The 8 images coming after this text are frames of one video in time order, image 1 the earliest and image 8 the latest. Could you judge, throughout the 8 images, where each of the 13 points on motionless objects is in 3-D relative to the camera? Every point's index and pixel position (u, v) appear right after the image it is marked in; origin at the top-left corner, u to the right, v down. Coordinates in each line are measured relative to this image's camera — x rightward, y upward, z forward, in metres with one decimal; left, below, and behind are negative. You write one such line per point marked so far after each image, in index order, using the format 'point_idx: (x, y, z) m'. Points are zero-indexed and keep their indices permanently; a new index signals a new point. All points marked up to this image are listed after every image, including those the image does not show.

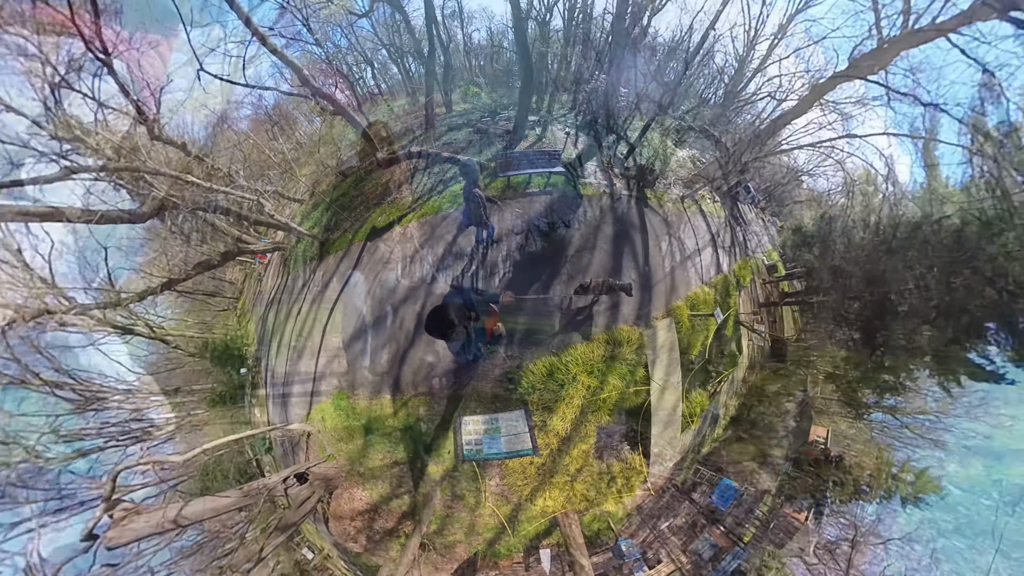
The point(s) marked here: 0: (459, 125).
0: (-1.6, +4.2, +11.8) m
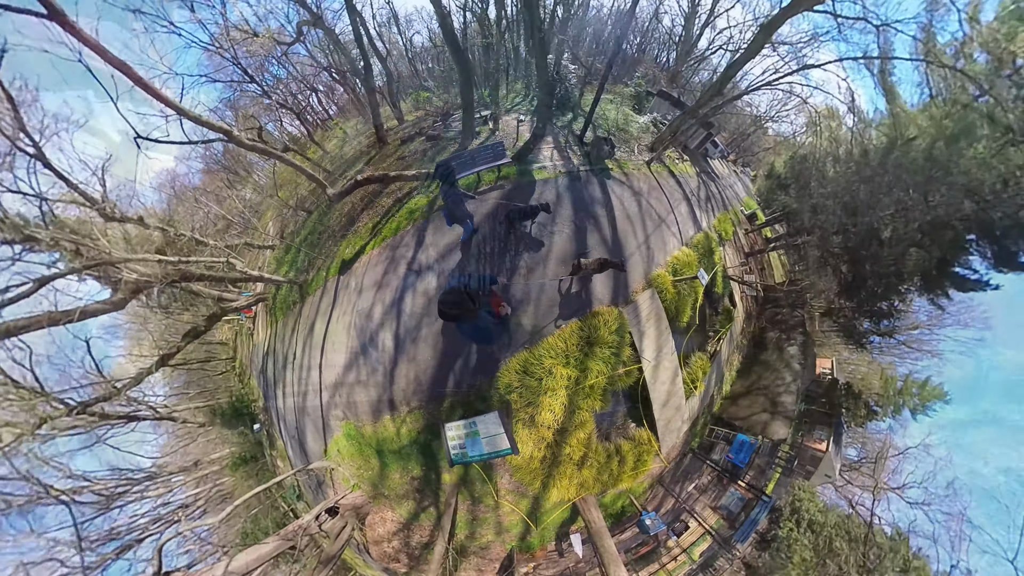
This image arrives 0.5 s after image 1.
0: (-2.7, +3.8, +11.4) m
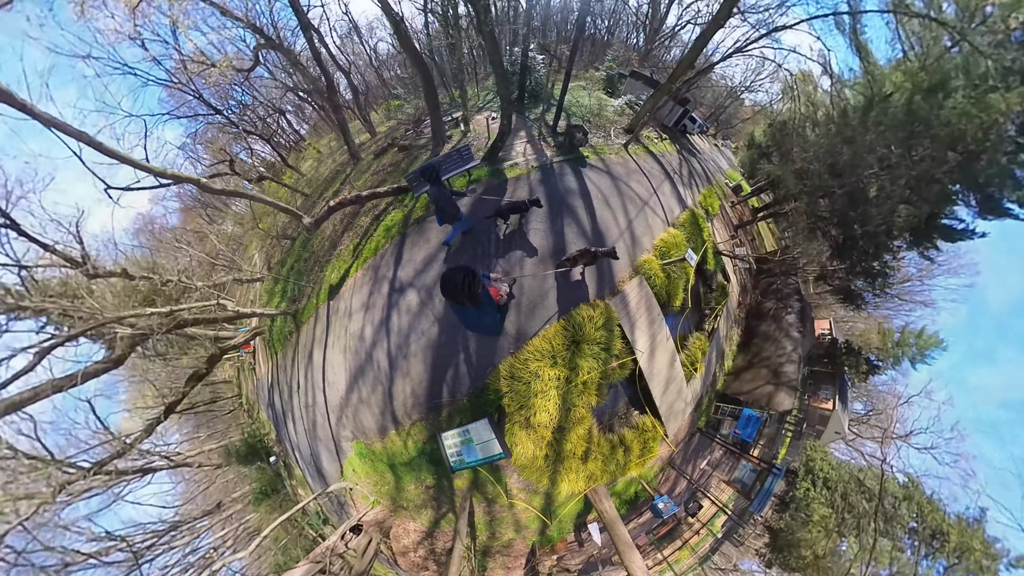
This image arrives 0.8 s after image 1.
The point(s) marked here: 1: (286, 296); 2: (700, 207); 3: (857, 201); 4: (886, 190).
0: (-3.2, +3.4, +11.2) m
1: (-5.1, -0.2, +10.5) m
2: (+4.6, +2.0, +11.3) m
3: (+7.1, +1.8, +9.5) m
4: (+7.3, +1.9, +9.0) m
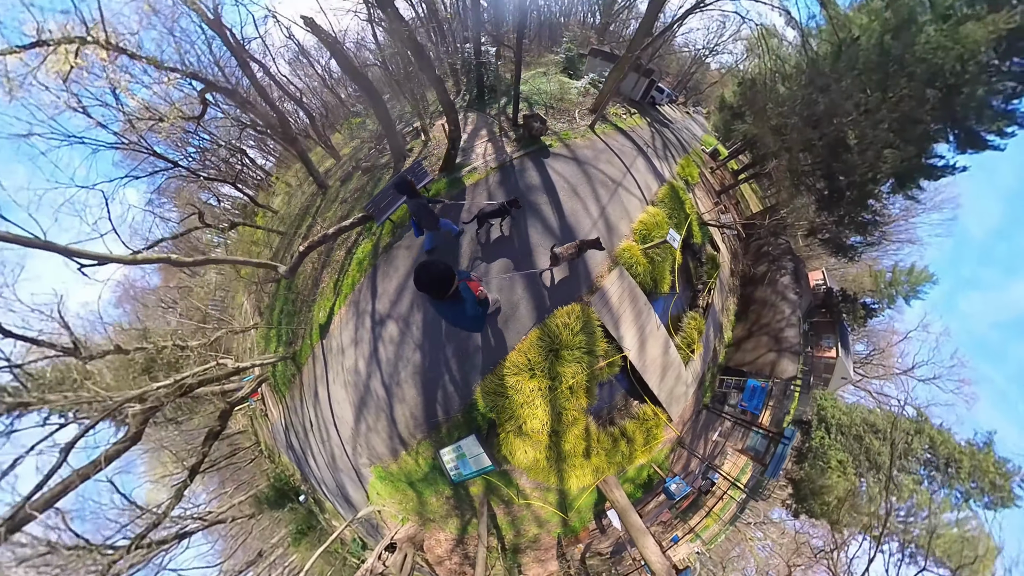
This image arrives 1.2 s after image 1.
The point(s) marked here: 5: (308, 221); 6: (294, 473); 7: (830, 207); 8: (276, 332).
0: (-3.8, +2.7, +10.9) m
1: (-5.1, -1.1, +10.3) m
2: (+4.1, +2.7, +11.2) m
3: (+6.7, +2.8, +9.4) m
4: (+6.9, +2.9, +9.0) m
5: (-4.7, +1.5, +10.6) m
6: (-5.0, -4.3, +10.7) m
7: (+6.9, +1.8, +10.0) m
8: (-5.3, -1.0, +10.4) m
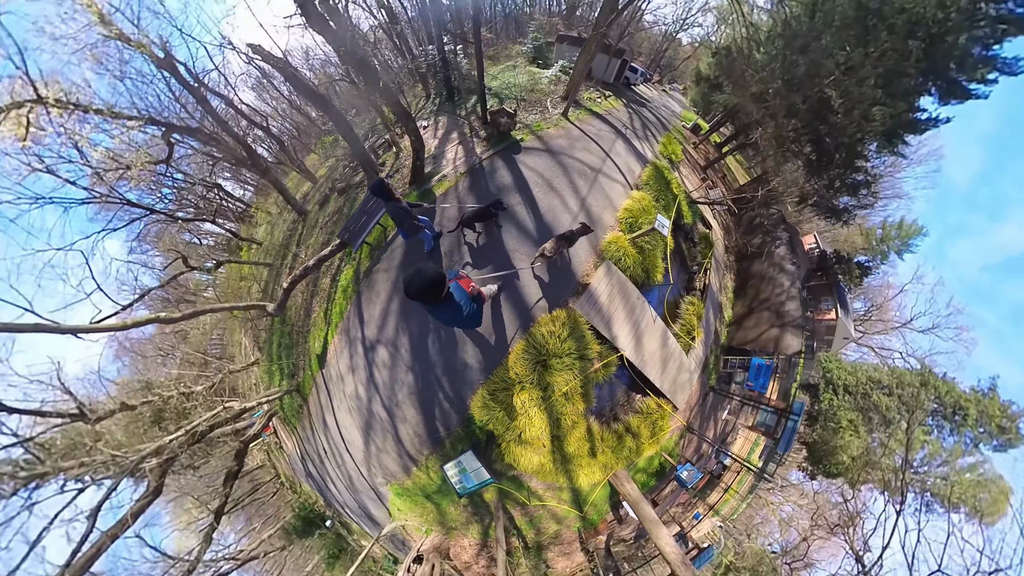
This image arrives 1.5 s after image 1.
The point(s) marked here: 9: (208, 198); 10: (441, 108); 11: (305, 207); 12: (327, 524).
0: (-4.2, +2.2, +10.7) m
1: (-5.0, -1.9, +10.3) m
2: (+3.6, +3.1, +11.1) m
3: (+6.3, +3.5, +9.4) m
4: (+6.4, +3.6, +8.9) m
5: (-4.9, +0.9, +10.4) m
6: (-4.5, -4.9, +10.8) m
7: (+6.5, +2.5, +10.0) m
8: (-5.2, -1.7, +10.4) m
9: (-7.5, +2.2, +11.4) m
10: (-1.8, +4.4, +11.3) m
11: (-4.8, +1.9, +10.8) m
12: (-4.4, -5.7, +11.1) m
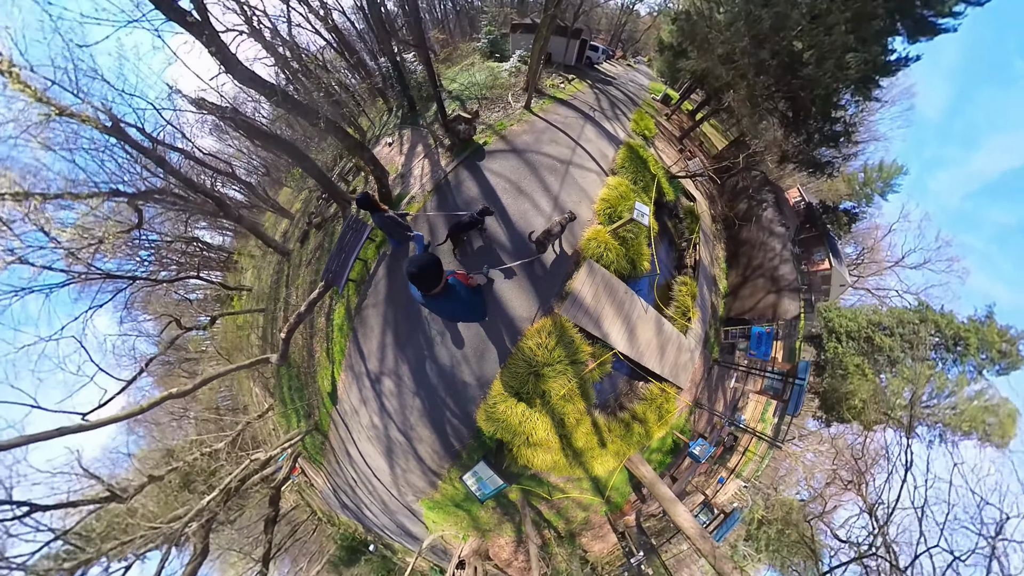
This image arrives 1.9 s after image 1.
0: (-4.5, +1.3, +10.5) m
1: (-4.6, -2.8, +10.3) m
2: (+3.0, +3.6, +11.0) m
3: (+5.6, +4.3, +9.3) m
4: (+5.7, +4.4, +8.8) m
5: (-5.0, -0.1, +10.3) m
6: (-3.7, -5.7, +11.0) m
7: (+6.0, +3.4, +9.9) m
8: (-4.9, -2.7, +10.4) m
9: (-7.8, +0.8, +11.2) m
10: (-2.6, +4.0, +11.0) m
11: (-5.1, +0.9, +10.6) m
12: (-3.5, -6.4, +11.4) m
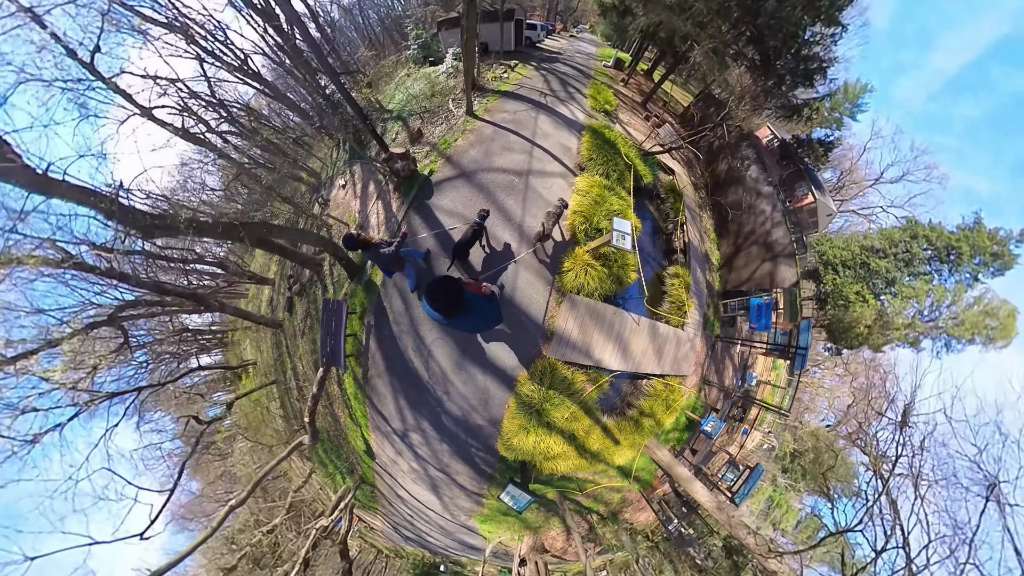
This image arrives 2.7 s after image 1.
0: (-4.7, -0.1, +10.3) m
1: (-3.8, -4.1, +10.6) m
2: (+2.0, +3.9, +10.6) m
3: (+4.4, +5.0, +8.8) m
4: (+4.6, +5.1, +8.3) m
5: (-4.9, -1.6, +10.3) m
6: (-2.2, -6.6, +11.6) m
7: (+5.0, +4.3, +9.5) m
8: (-4.1, -4.1, +10.7) m
9: (-7.8, -1.3, +11.0) m
10: (-3.5, +3.0, +10.5) m
11: (-5.2, -0.6, +10.4) m
12: (-1.9, -7.2, +12.1) m
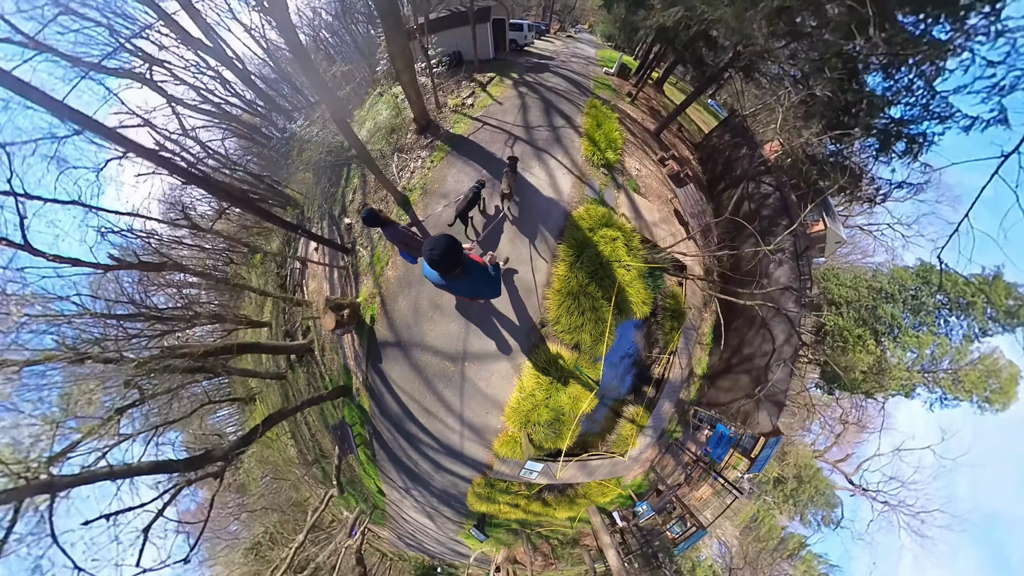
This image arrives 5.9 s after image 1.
0: (-4.9, -1.1, +10.4) m
1: (-4.0, -5.0, +11.3) m
2: (+1.9, +2.9, +9.8) m
3: (+4.2, +3.7, +7.7) m
4: (+4.3, +3.7, +7.2) m
5: (-5.0, -2.6, +10.6) m
6: (-2.4, -7.3, +12.7) m
7: (+4.8, +3.1, +8.6) m
8: (-4.3, -4.9, +11.3) m
9: (-8.0, -2.1, +11.3) m
10: (-3.7, +2.0, +10.0) m
11: (-5.4, -1.6, +10.6) m
12: (-2.0, -7.8, +13.2) m
